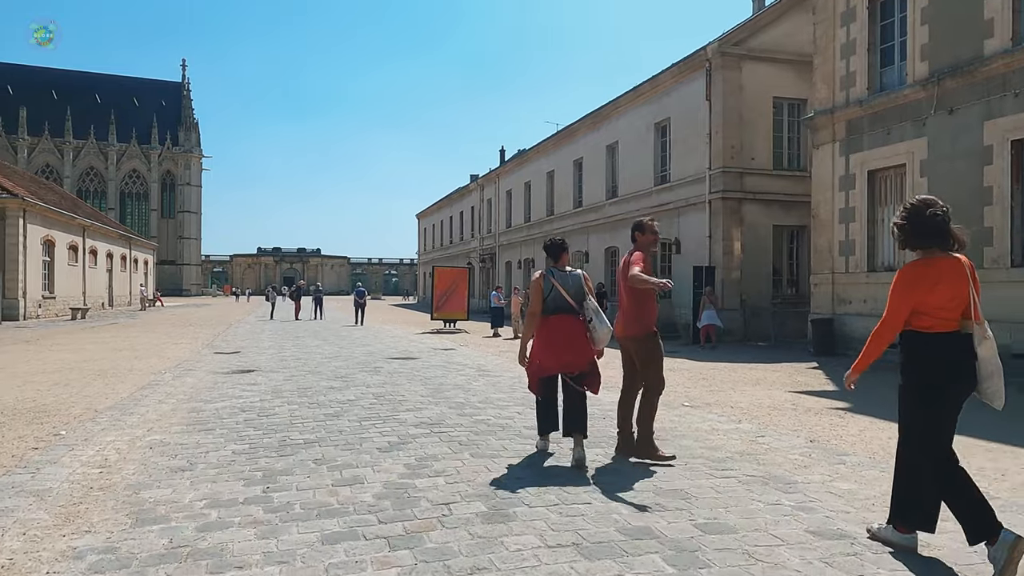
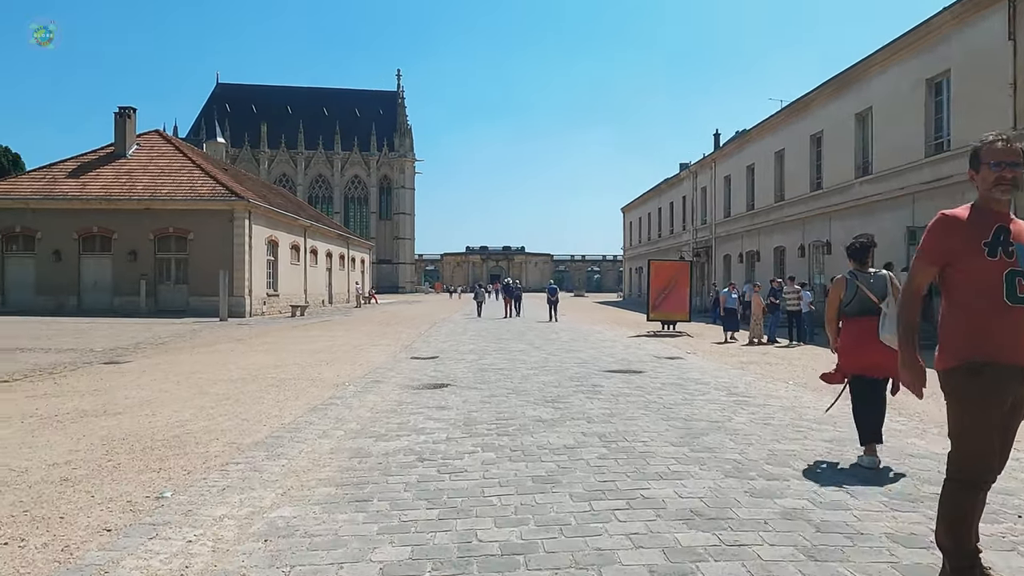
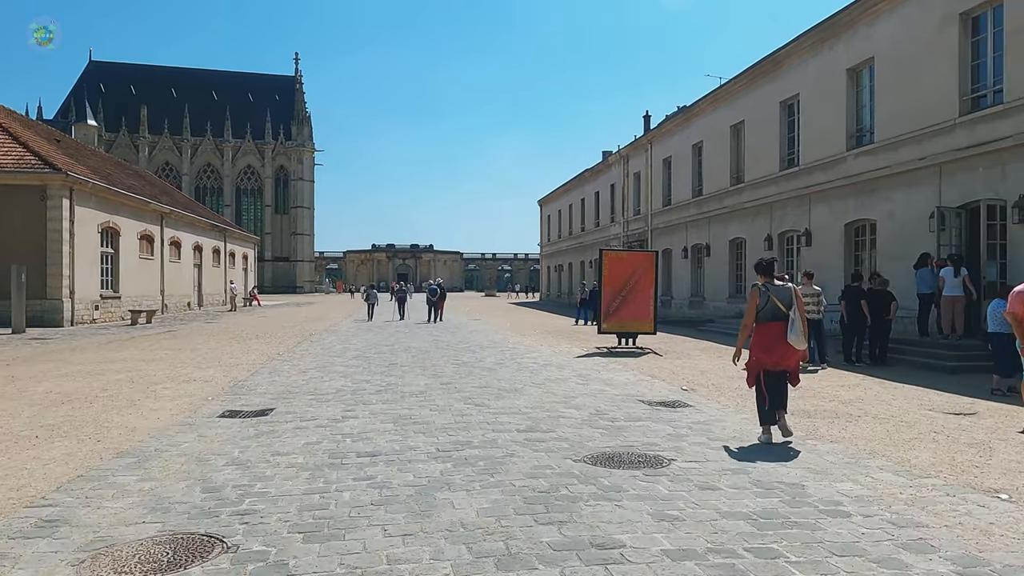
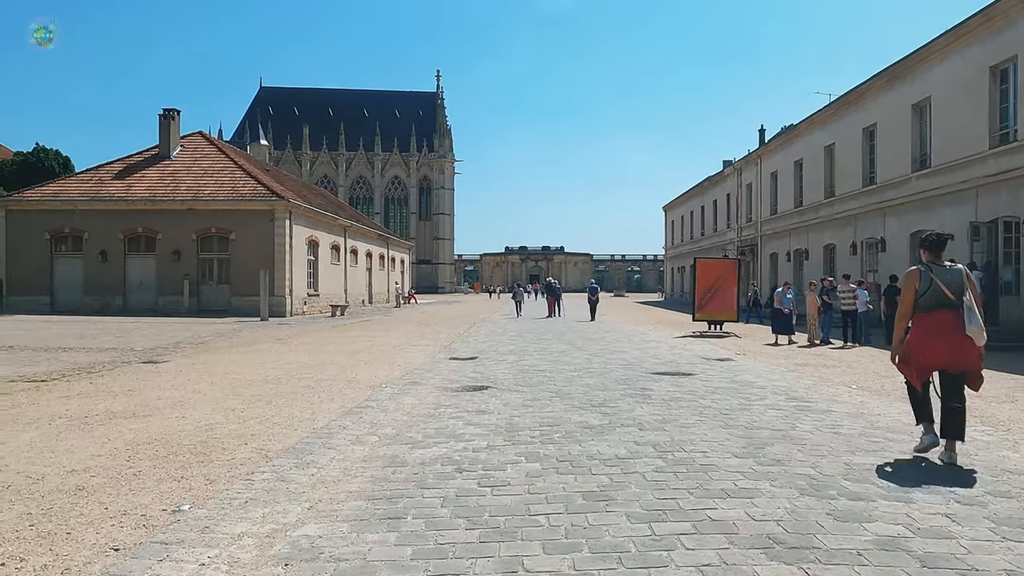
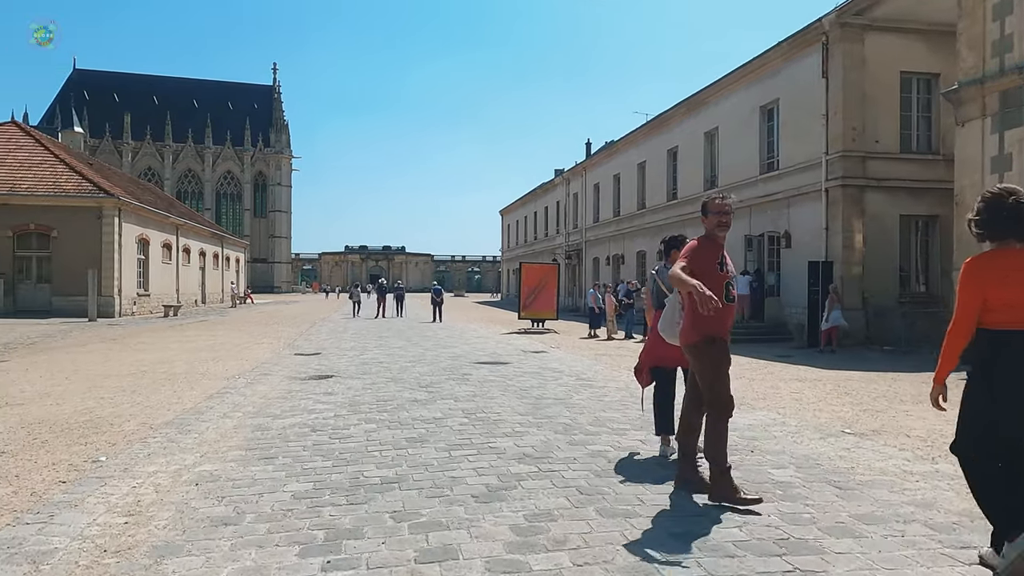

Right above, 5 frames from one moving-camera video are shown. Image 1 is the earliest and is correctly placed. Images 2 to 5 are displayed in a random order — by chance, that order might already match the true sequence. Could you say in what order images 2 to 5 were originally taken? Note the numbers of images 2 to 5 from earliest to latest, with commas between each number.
5, 2, 4, 3
